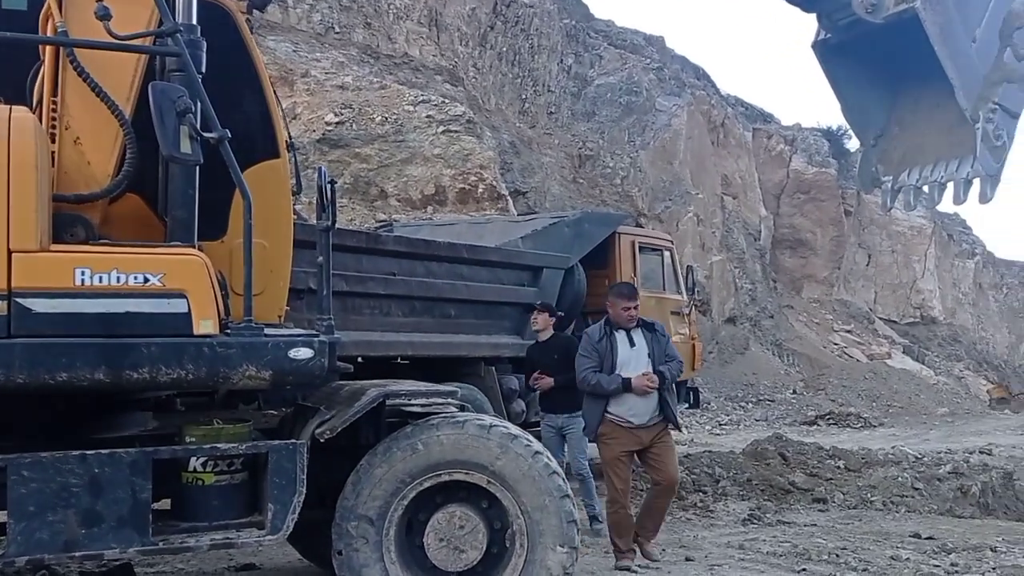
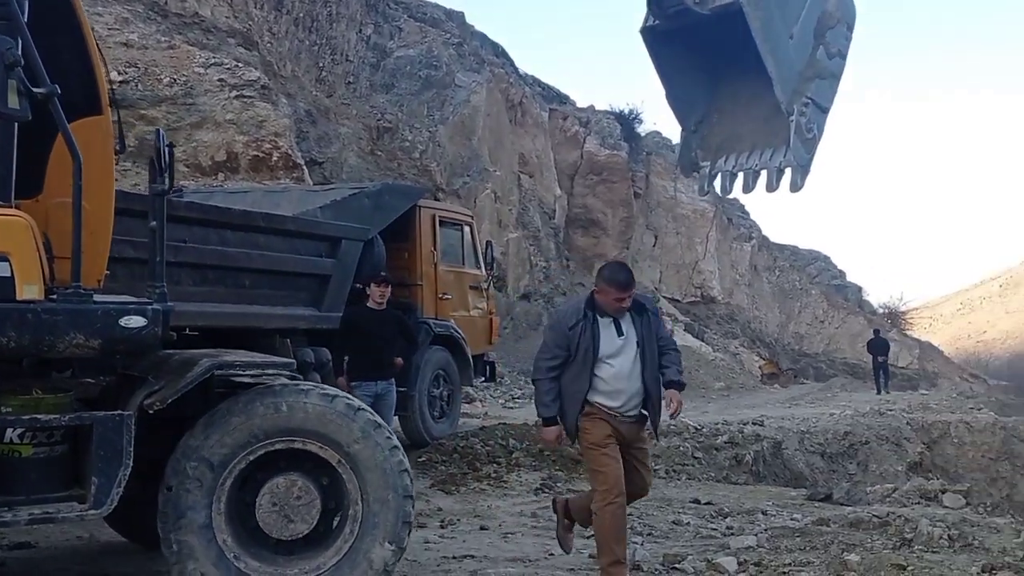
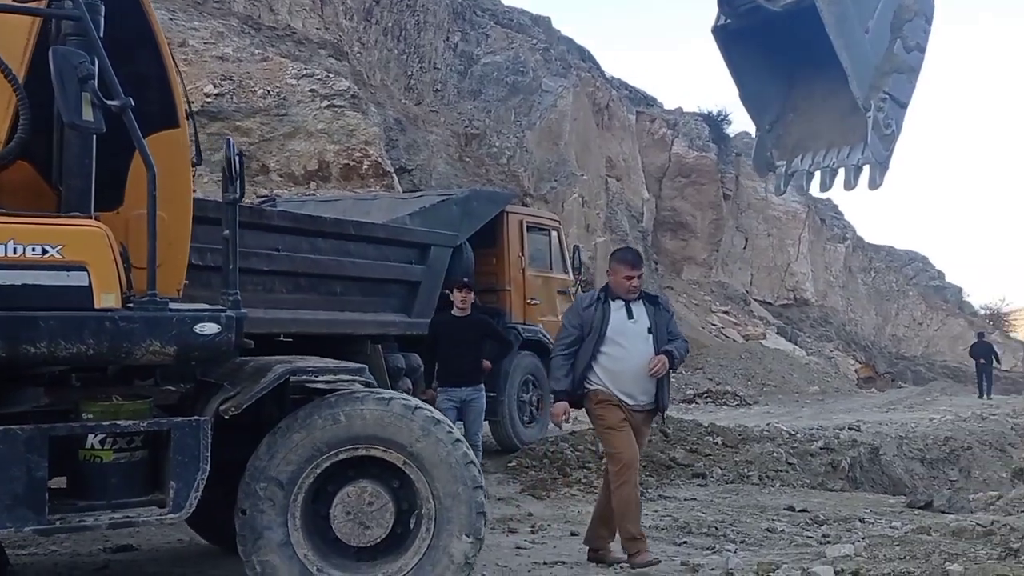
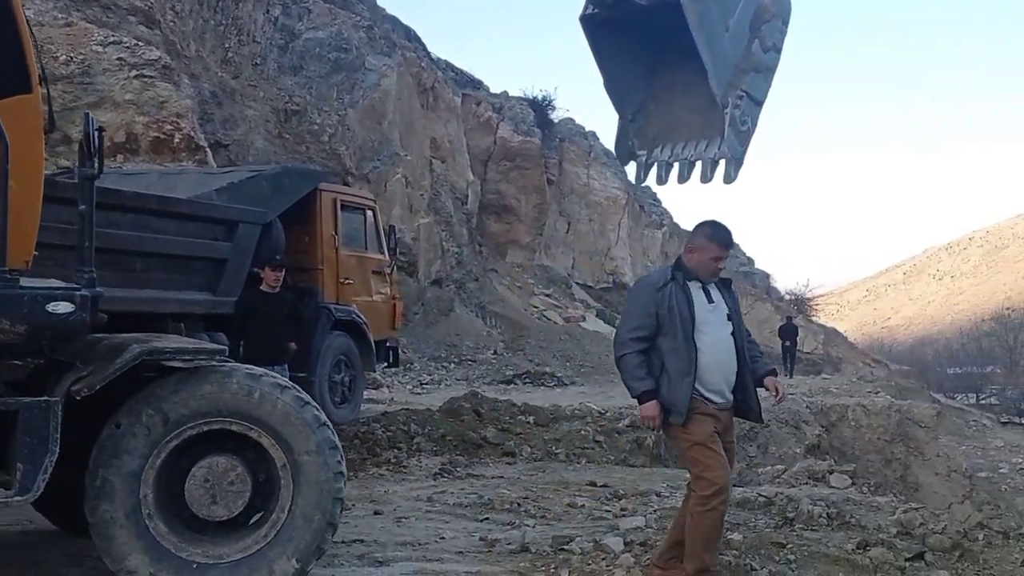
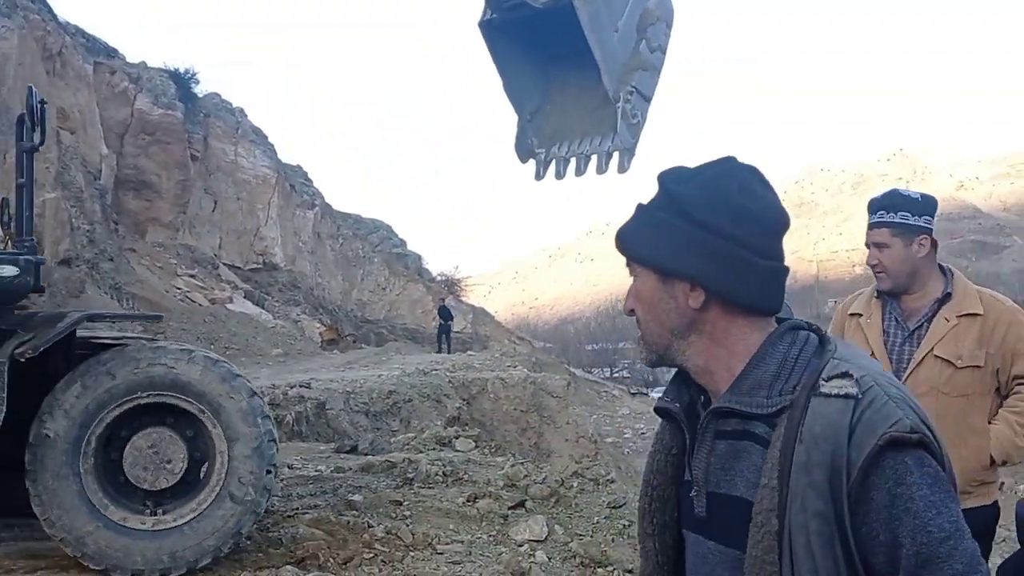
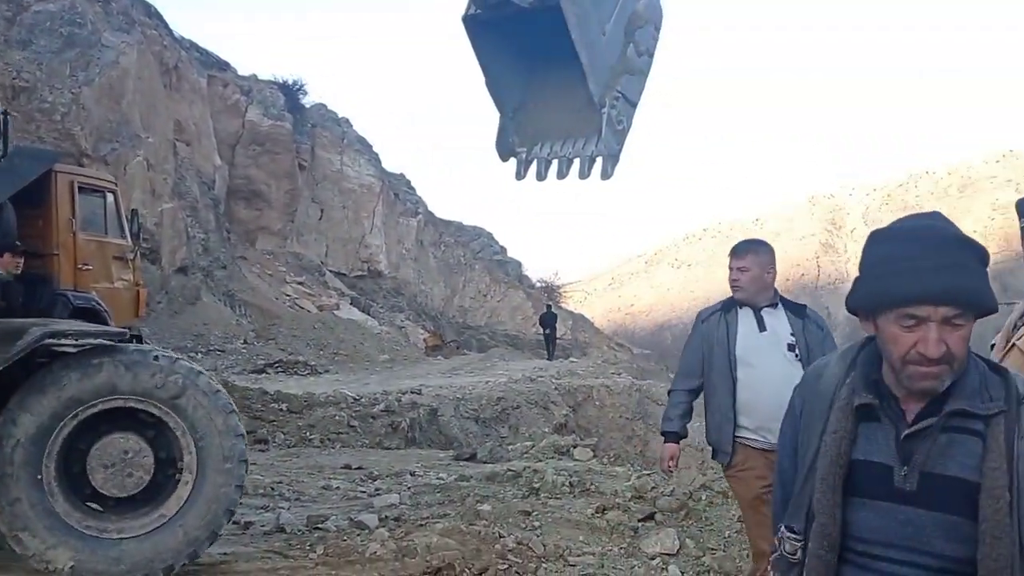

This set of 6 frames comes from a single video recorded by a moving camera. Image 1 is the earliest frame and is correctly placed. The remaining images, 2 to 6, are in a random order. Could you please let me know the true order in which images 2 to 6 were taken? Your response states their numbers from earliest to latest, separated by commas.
3, 2, 4, 6, 5
